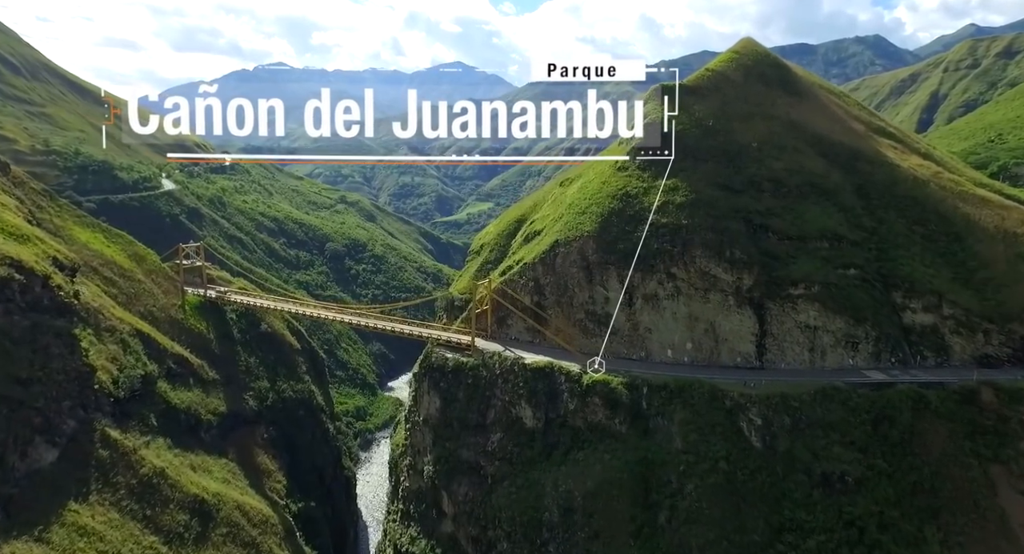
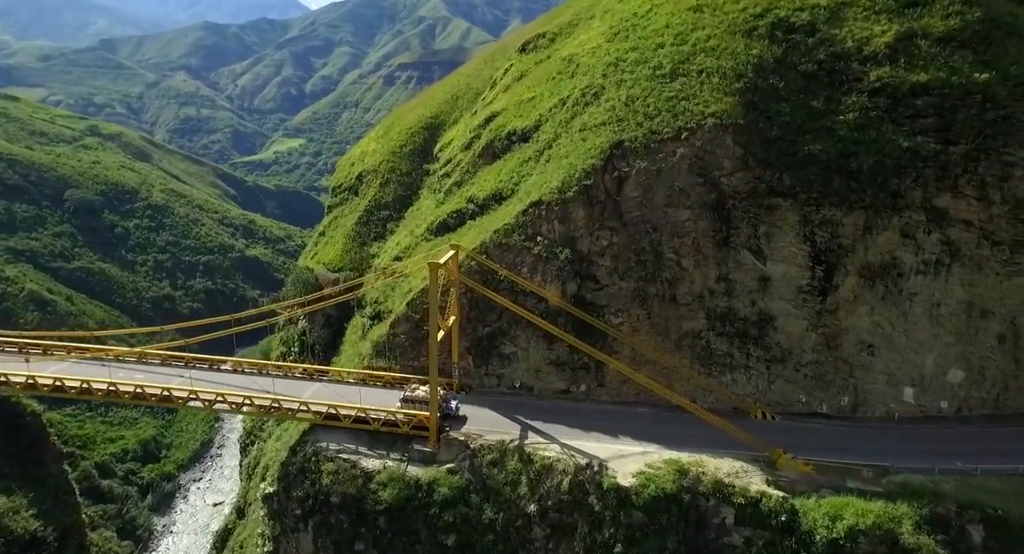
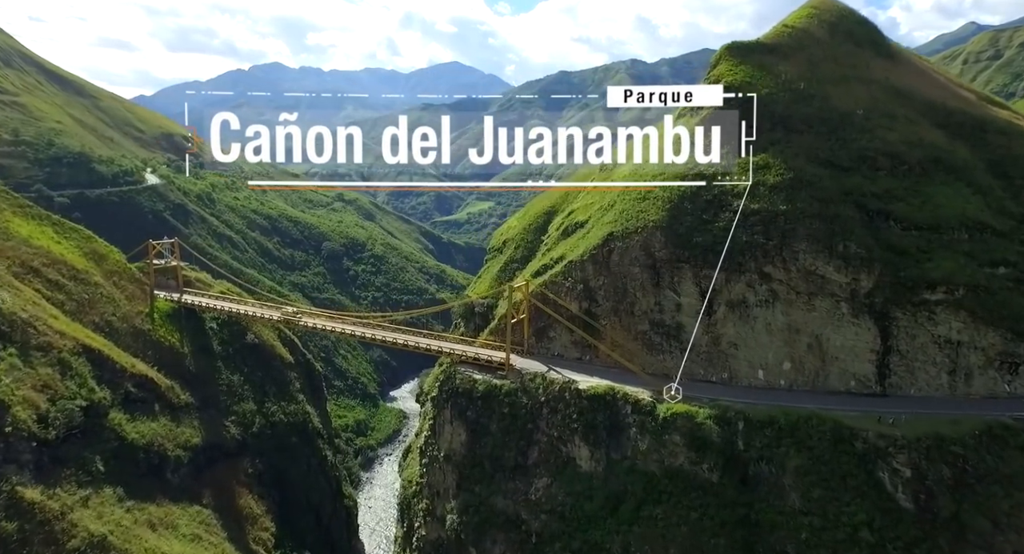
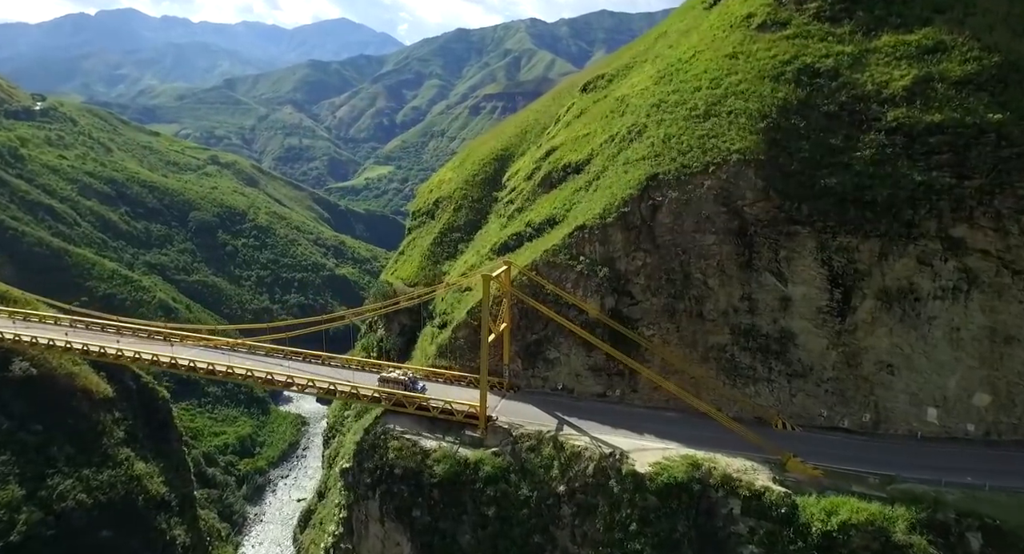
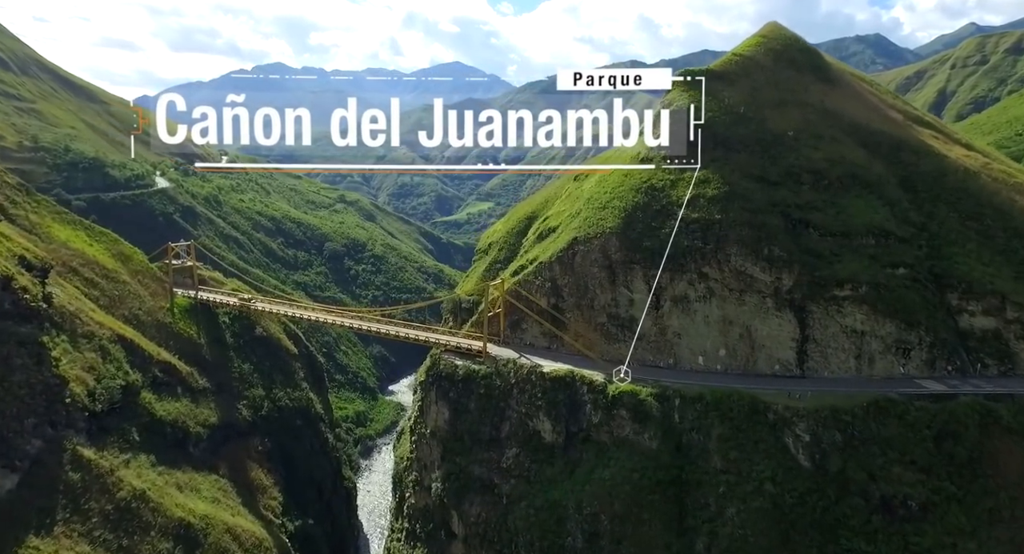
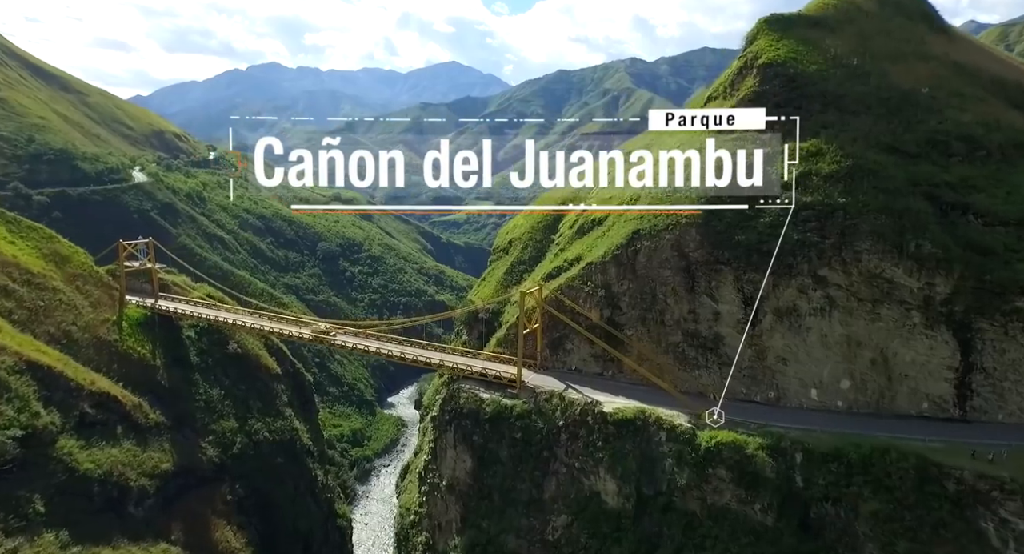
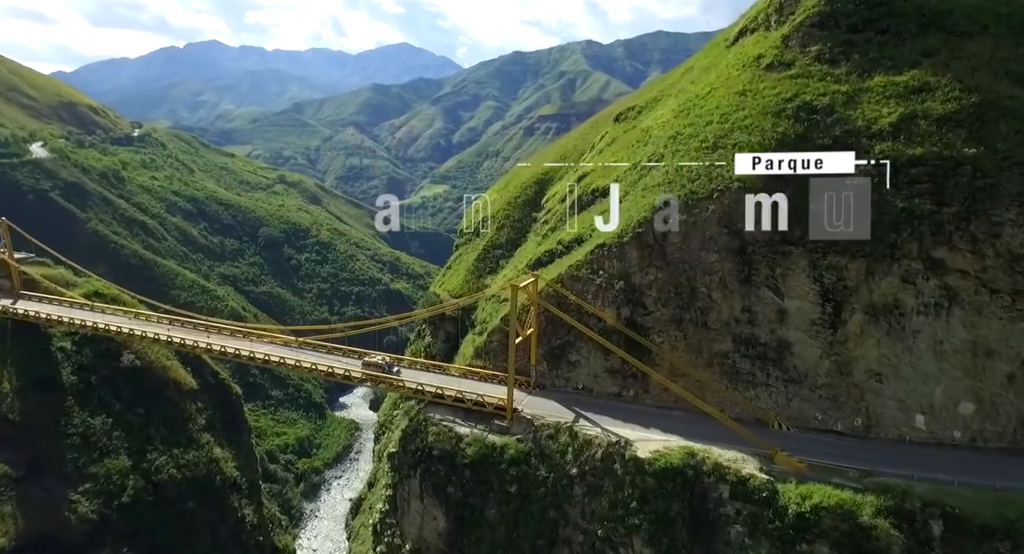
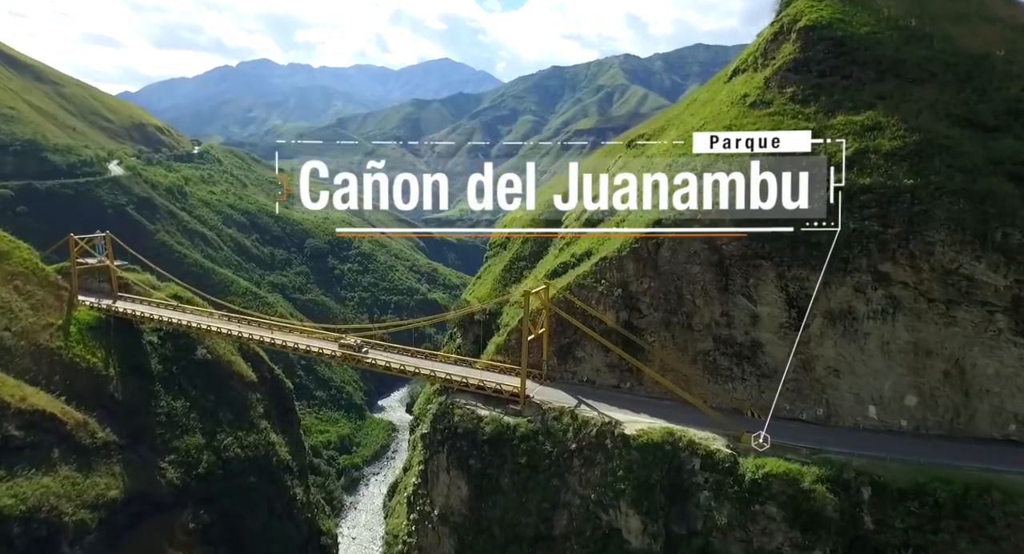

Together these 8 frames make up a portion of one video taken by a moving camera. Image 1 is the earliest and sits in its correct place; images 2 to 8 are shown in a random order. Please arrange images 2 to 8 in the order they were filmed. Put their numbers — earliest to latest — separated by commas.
5, 3, 6, 8, 7, 4, 2
